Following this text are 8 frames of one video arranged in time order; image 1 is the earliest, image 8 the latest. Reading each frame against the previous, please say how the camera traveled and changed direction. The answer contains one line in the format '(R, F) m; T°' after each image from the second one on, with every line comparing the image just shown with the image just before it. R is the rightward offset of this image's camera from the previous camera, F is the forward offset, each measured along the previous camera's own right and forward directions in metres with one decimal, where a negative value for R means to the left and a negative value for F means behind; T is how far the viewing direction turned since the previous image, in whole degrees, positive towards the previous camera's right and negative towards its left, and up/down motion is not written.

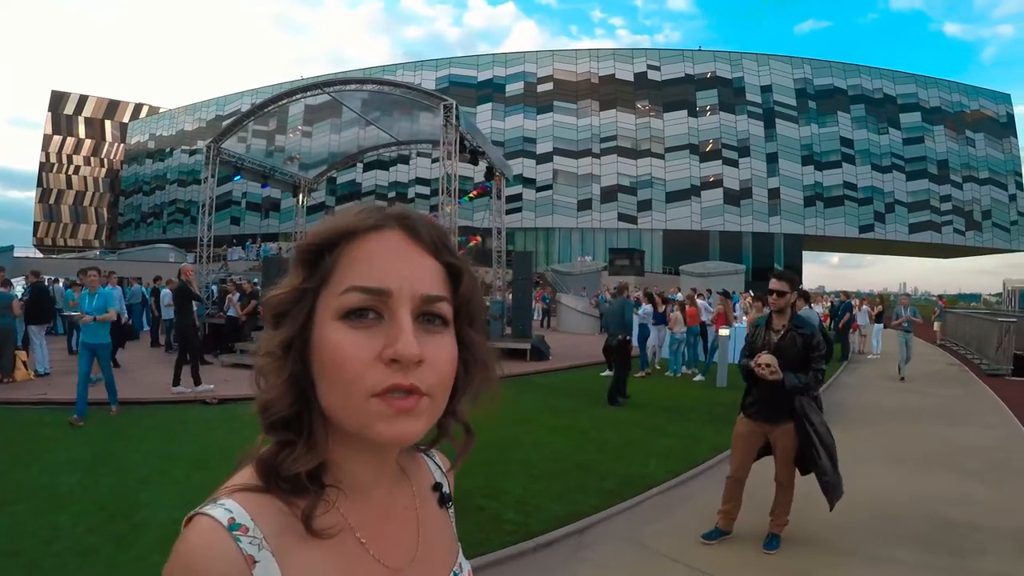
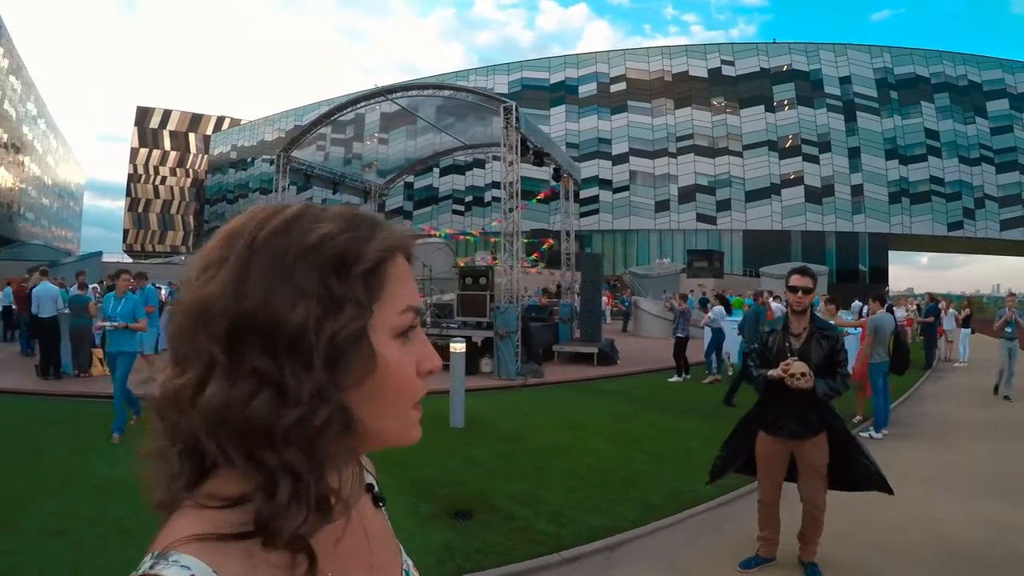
(+0.2, +0.1) m; -6°
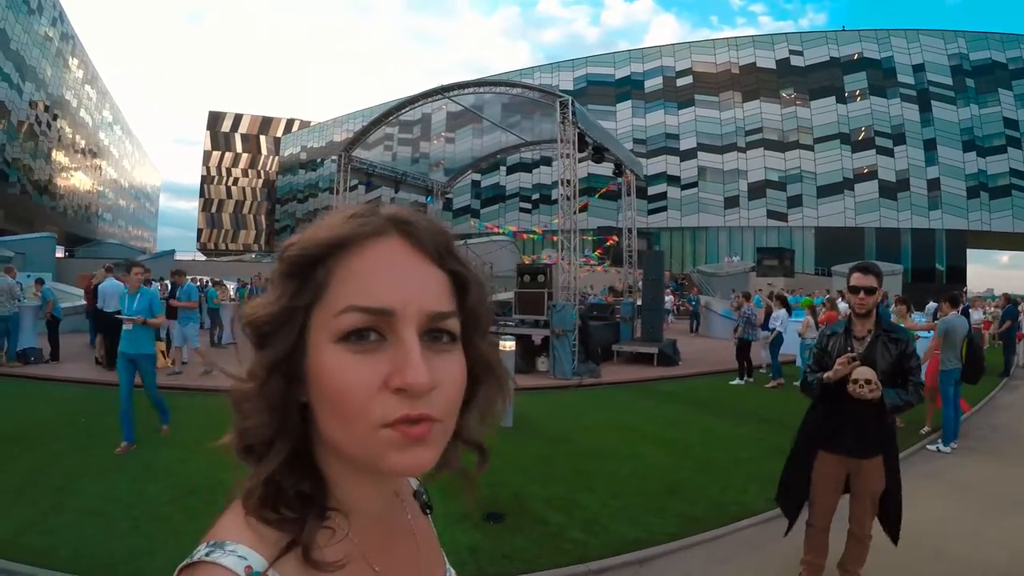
(+0.1, +0.1) m; -5°
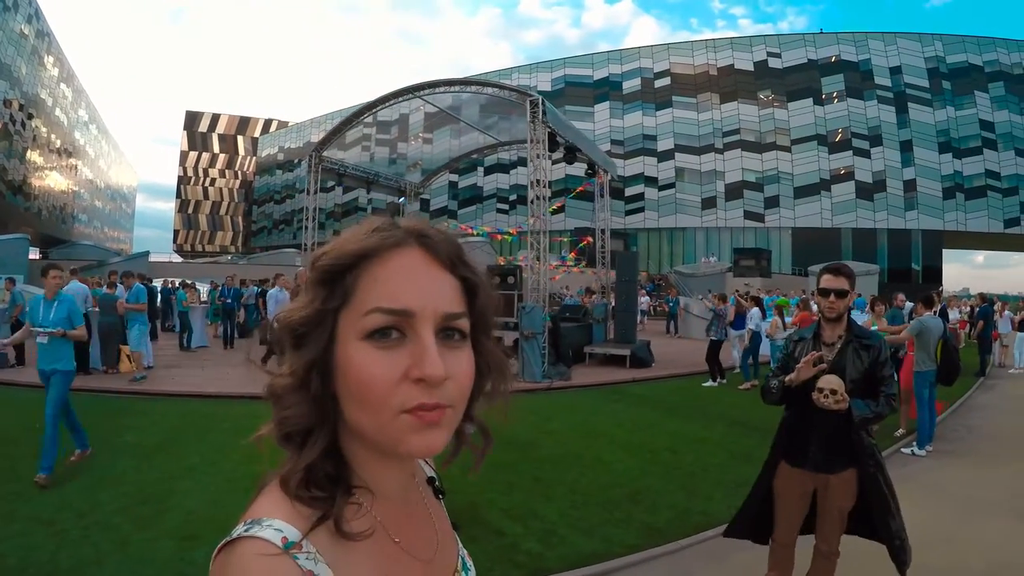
(+0.3, +0.1) m; +1°
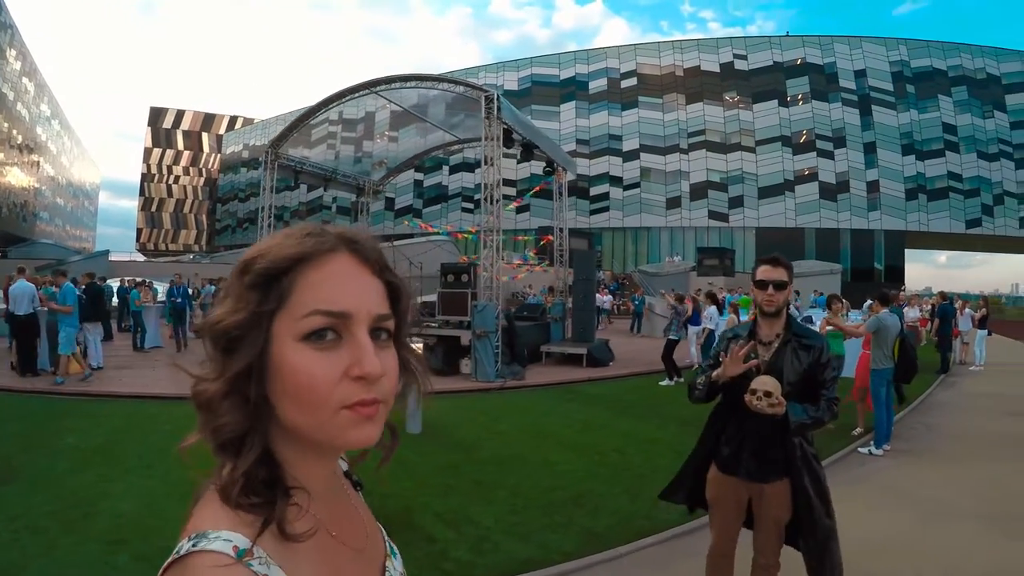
(+0.4, 0.0) m; +2°
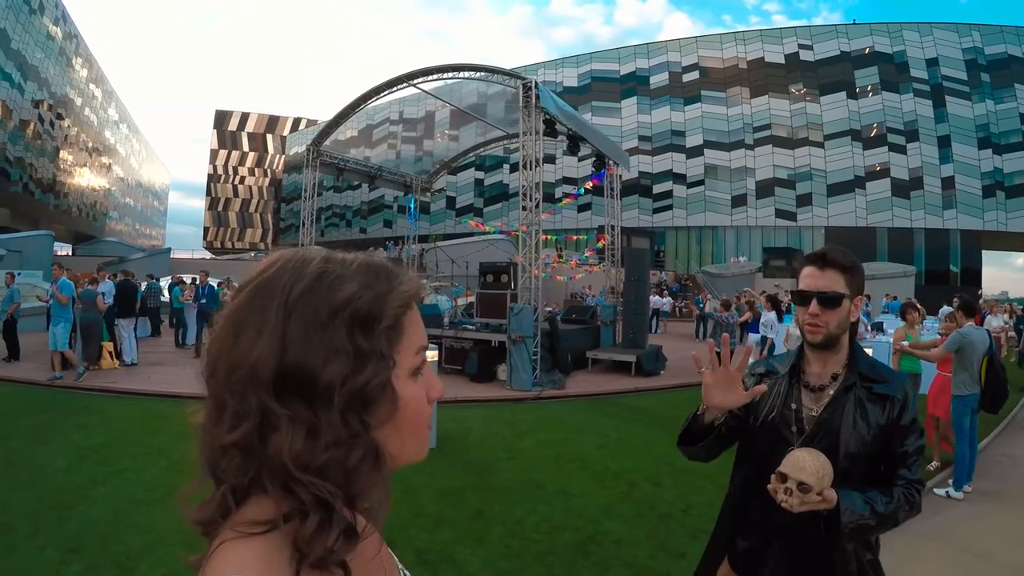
(0.0, +0.6) m; -5°
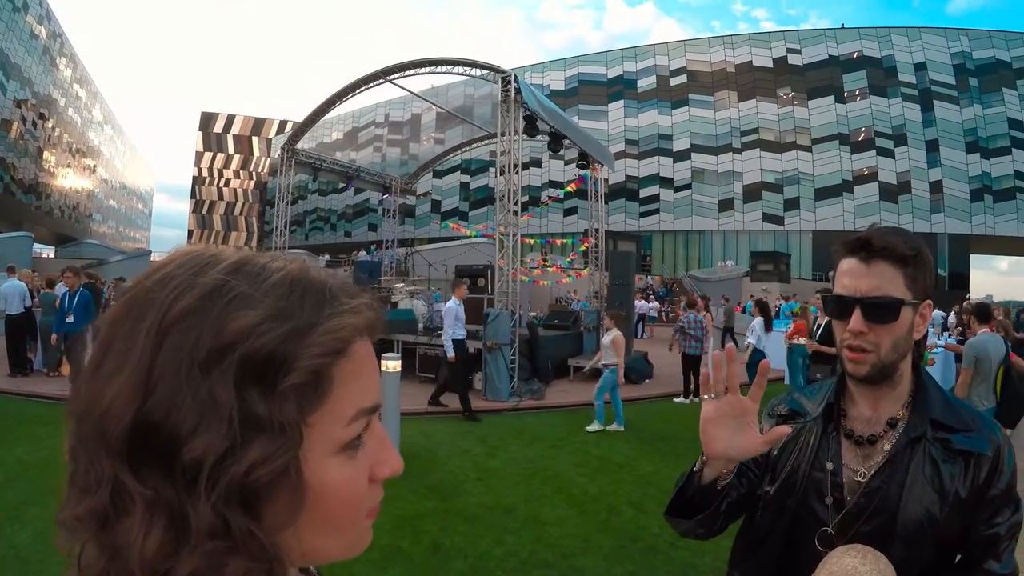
(+0.2, +0.5) m; +1°
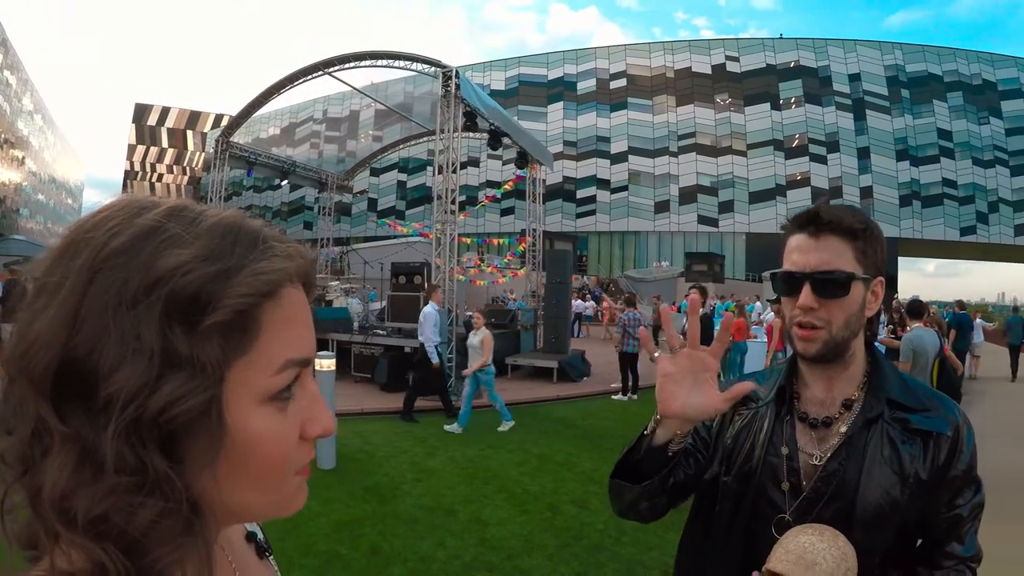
(+0.2, +0.3) m; +4°
